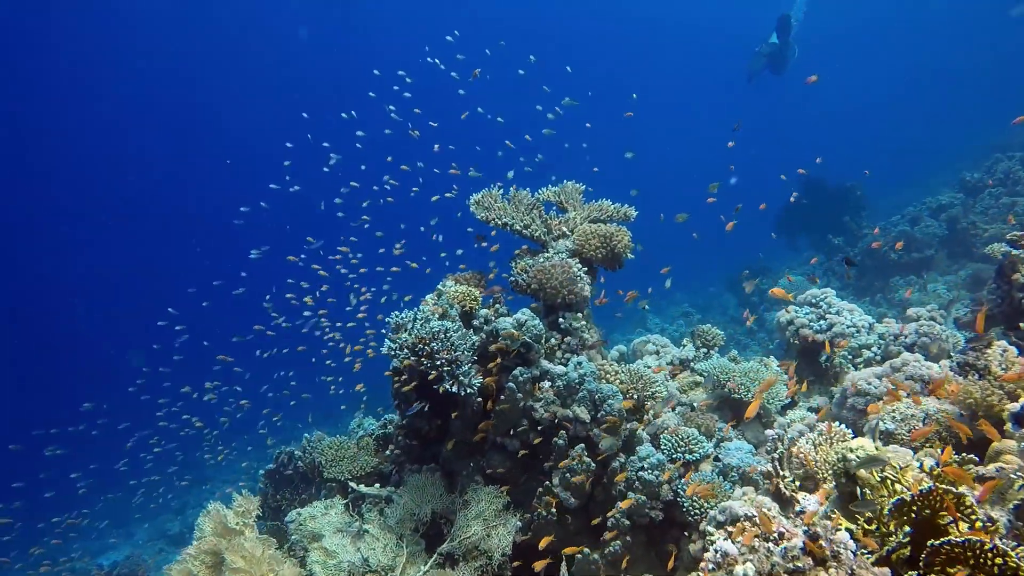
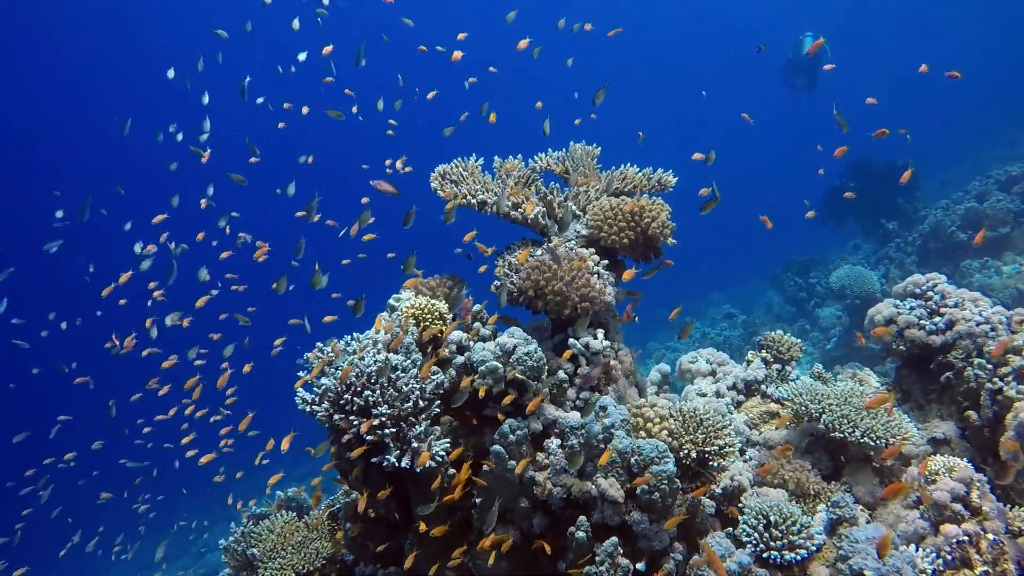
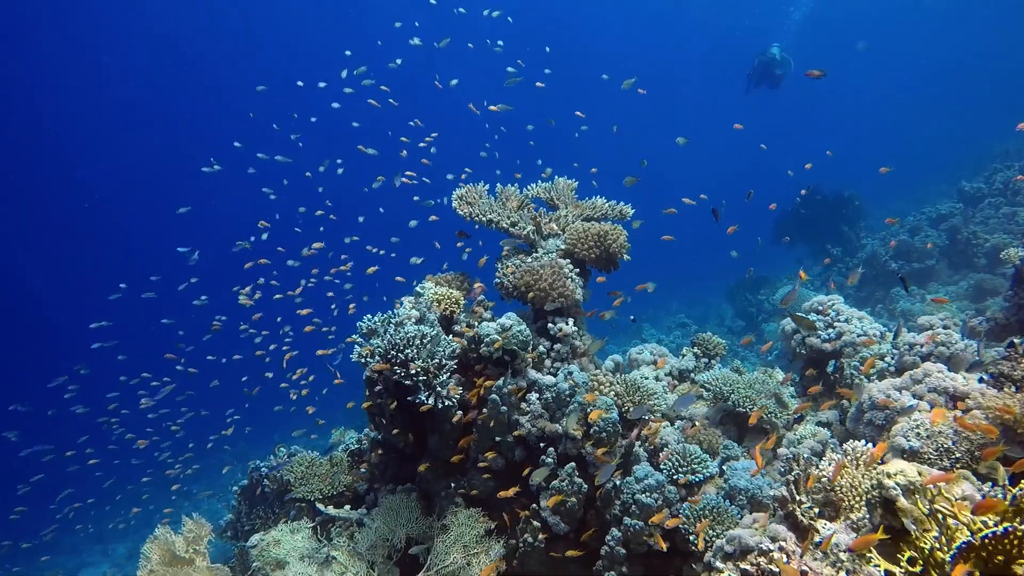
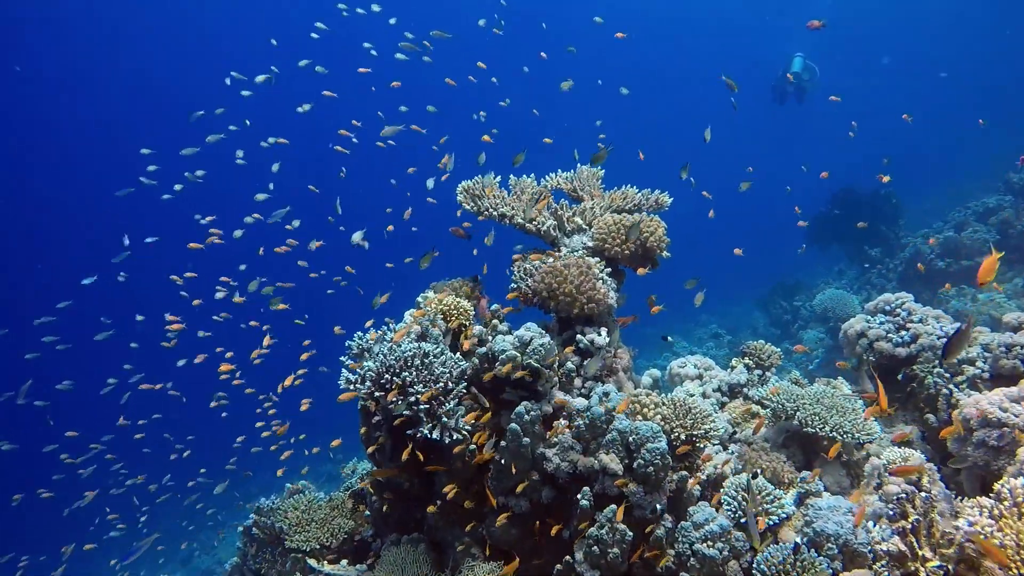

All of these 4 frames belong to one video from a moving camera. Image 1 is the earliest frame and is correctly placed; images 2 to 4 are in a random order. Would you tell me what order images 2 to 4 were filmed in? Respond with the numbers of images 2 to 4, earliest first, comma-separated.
3, 4, 2
